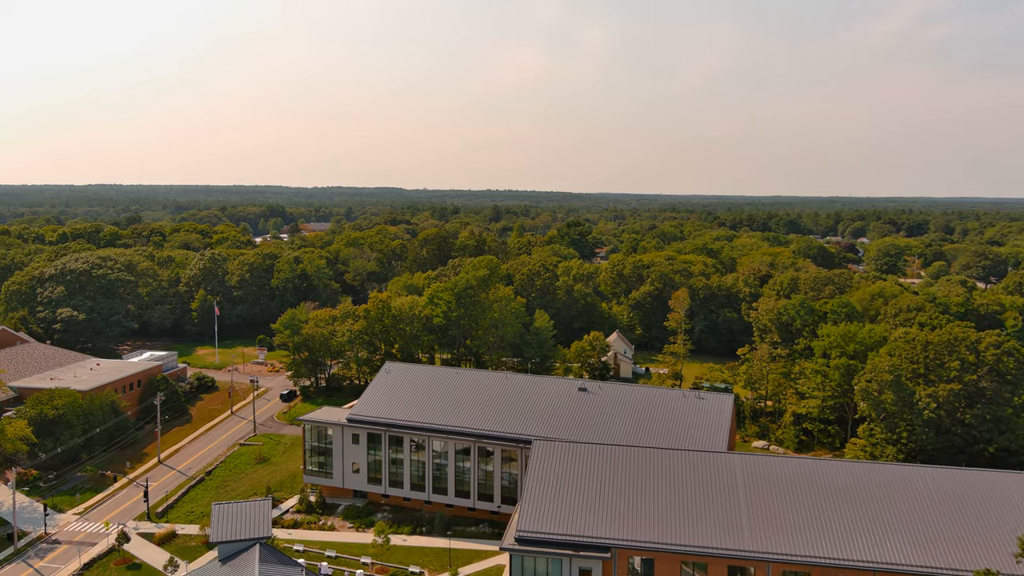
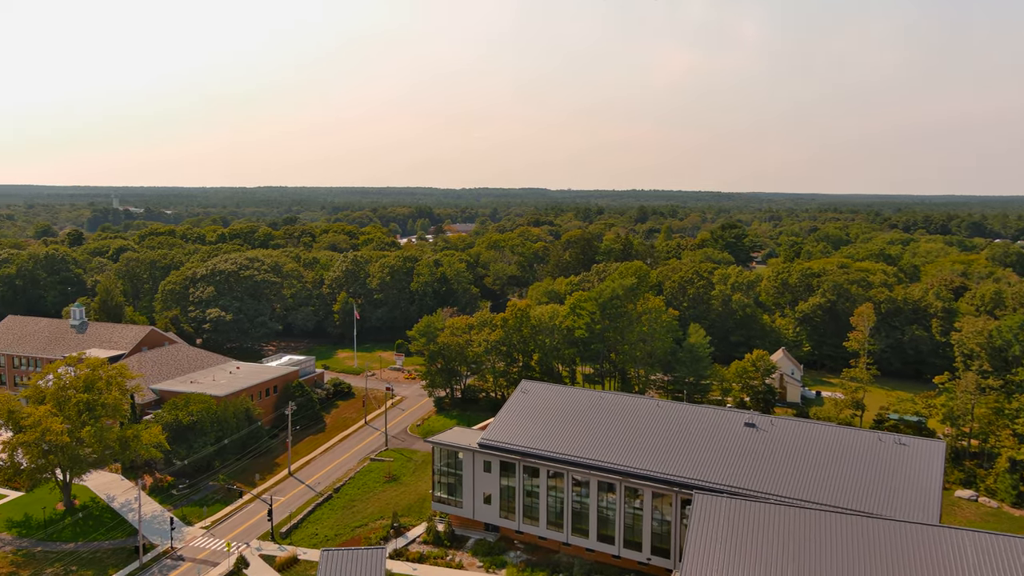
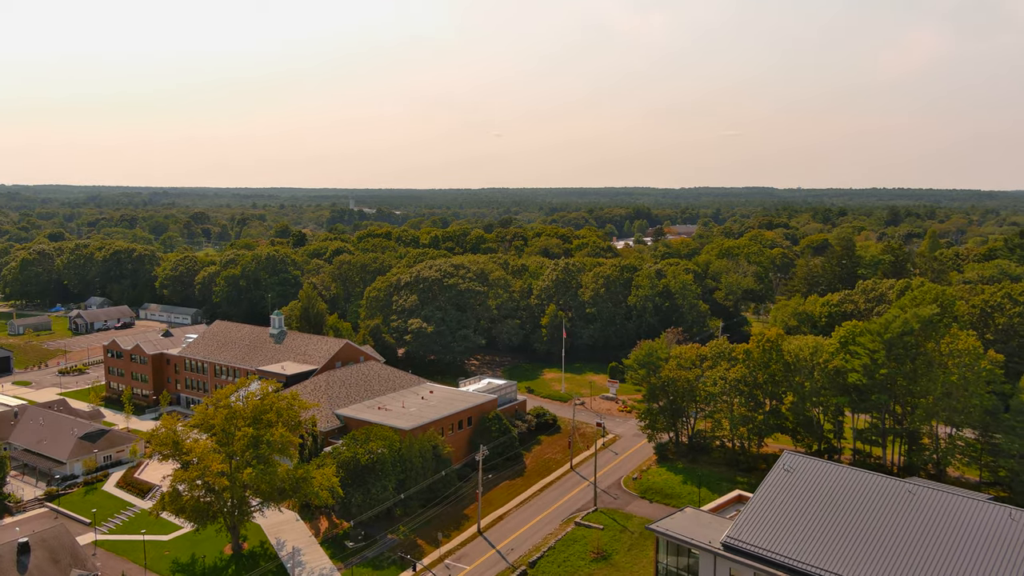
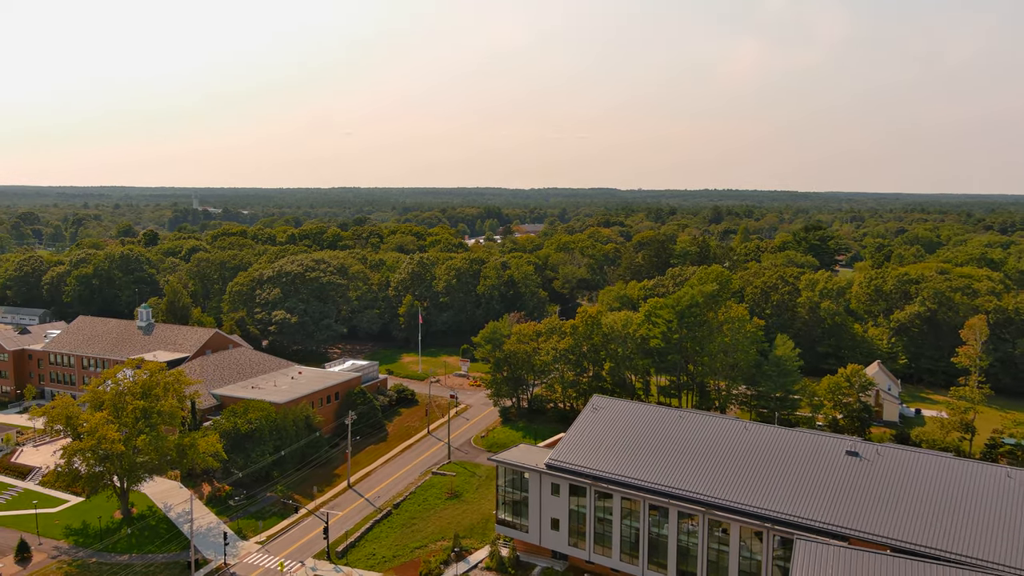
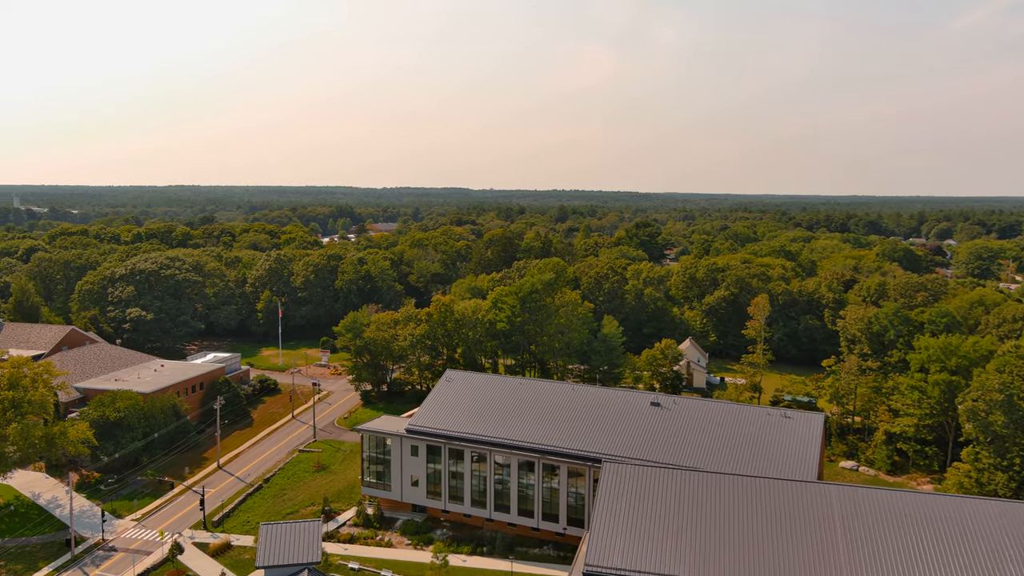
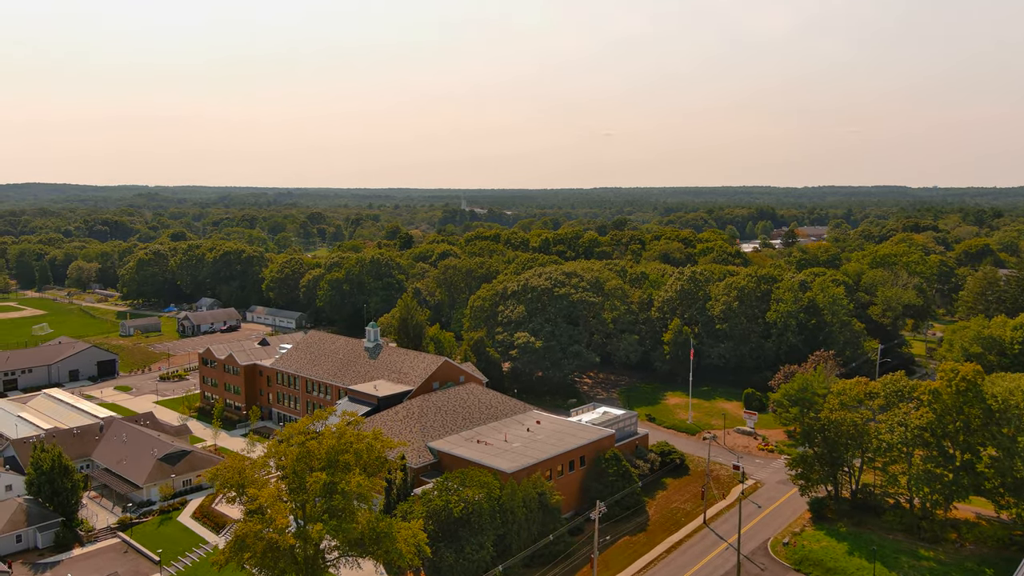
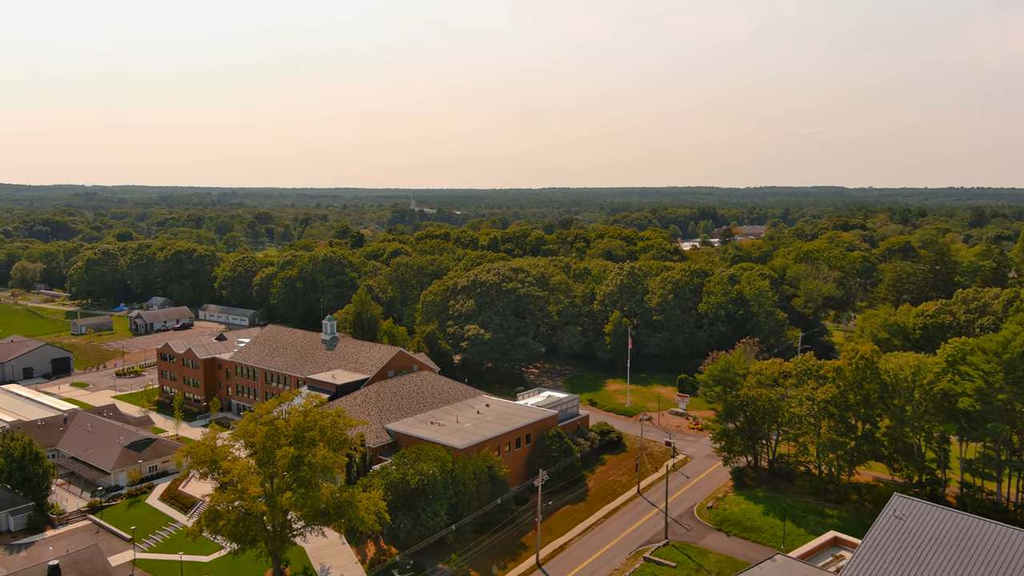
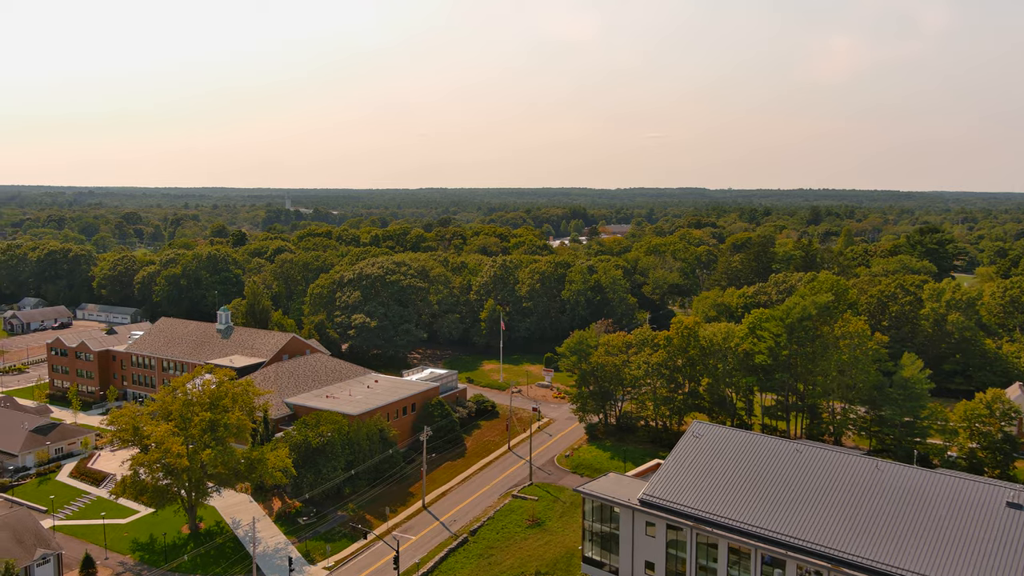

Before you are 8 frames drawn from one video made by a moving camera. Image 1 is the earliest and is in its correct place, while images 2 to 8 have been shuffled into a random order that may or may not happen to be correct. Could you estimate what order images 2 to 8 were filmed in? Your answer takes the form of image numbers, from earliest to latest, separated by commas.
5, 2, 4, 8, 3, 7, 6
